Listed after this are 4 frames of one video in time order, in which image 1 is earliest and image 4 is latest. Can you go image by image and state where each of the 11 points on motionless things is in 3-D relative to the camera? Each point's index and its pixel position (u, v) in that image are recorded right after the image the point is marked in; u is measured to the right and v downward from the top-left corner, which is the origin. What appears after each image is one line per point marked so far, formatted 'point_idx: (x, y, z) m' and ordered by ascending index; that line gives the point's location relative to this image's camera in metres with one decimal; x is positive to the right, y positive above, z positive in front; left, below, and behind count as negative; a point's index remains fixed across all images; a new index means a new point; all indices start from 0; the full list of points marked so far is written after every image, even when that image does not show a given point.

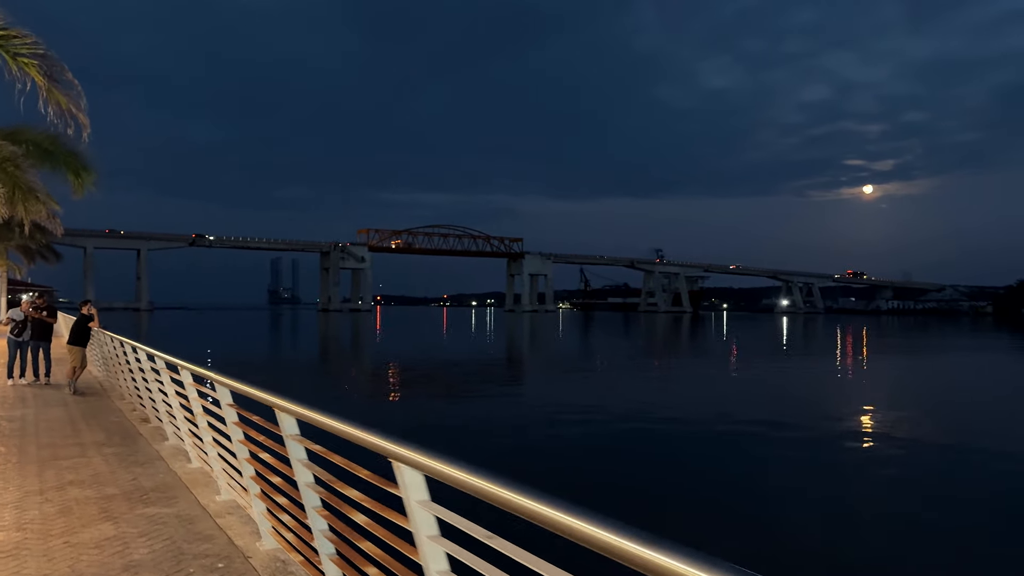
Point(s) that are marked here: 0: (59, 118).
0: (-4.5, +1.7, +7.5) m
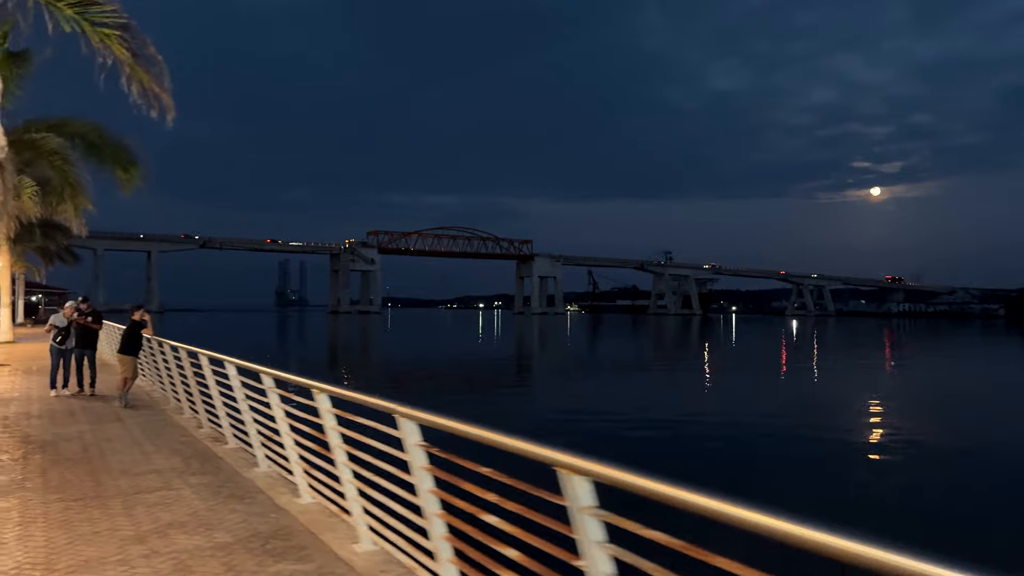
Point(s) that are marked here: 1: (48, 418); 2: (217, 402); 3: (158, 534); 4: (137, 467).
0: (-3.2, +1.6, +6.6) m
1: (-6.5, -1.8, +10.6) m
2: (-3.3, -1.3, +8.4) m
3: (-2.4, -1.7, +5.2) m
4: (-3.6, -1.7, +7.2) m
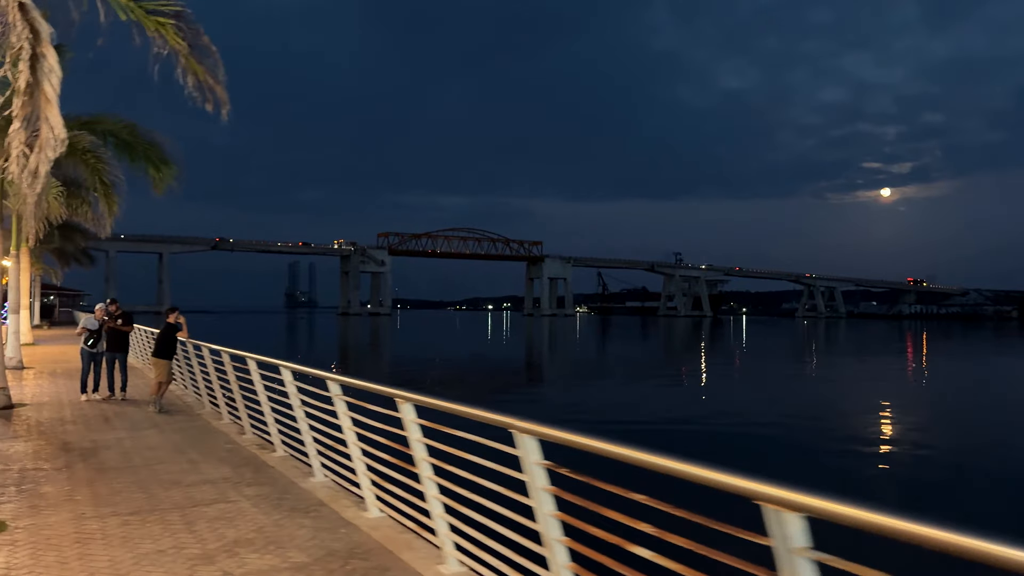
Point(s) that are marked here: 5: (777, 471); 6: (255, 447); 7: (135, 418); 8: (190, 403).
0: (-2.6, +1.6, +6.2) m
1: (-5.8, -1.8, +10.3) m
2: (-2.6, -1.3, +8.1) m
3: (-1.8, -1.7, +4.9) m
4: (-3.0, -1.7, +6.9) m
5: (+5.6, -3.8, +15.7) m
6: (-2.9, -1.8, +8.5) m
7: (-5.3, -1.8, +10.7) m
8: (-5.0, -1.8, +11.8) m
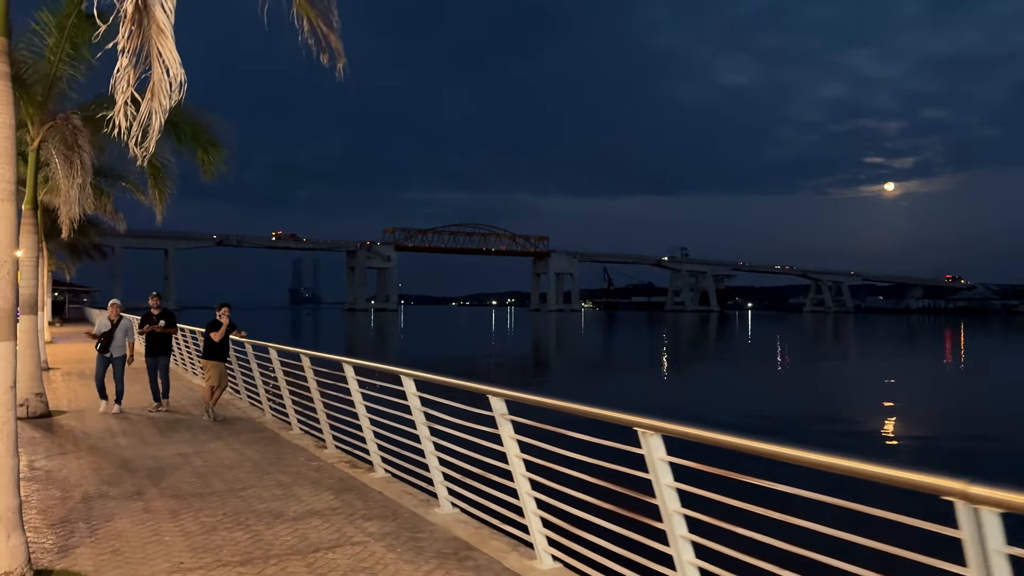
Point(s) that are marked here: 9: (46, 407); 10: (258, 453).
0: (-1.3, +1.7, +5.1) m
1: (-4.6, -1.8, +9.2) m
2: (-1.4, -1.2, +7.0) m
3: (-0.6, -1.7, +3.7) m
4: (-1.7, -1.7, +5.8) m
5: (+6.9, -3.7, +14.6) m
6: (-1.6, -1.7, +7.4) m
7: (-4.1, -1.8, +9.6) m
8: (-3.8, -1.7, +10.7) m
9: (-6.5, -1.7, +10.5) m
10: (-2.7, -1.7, +7.9) m
